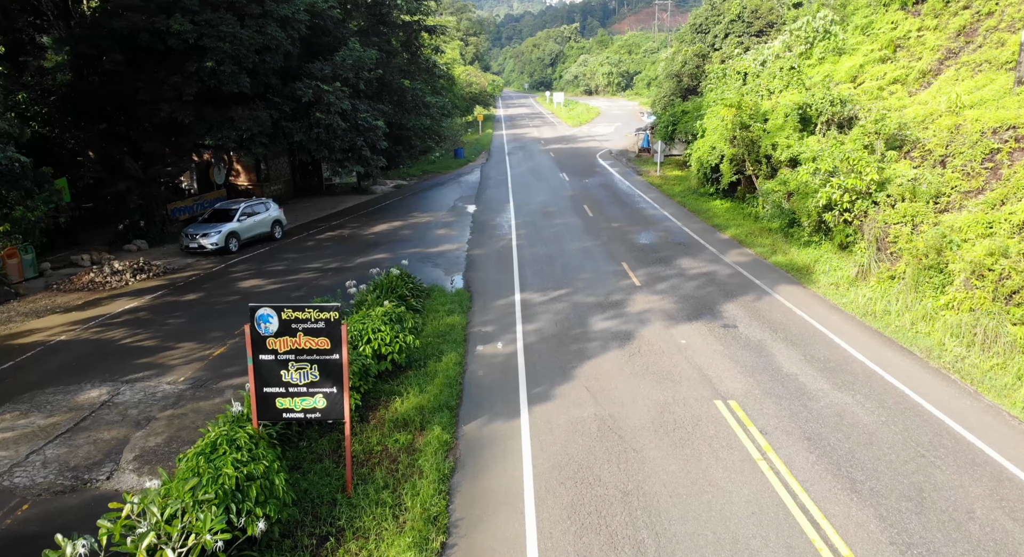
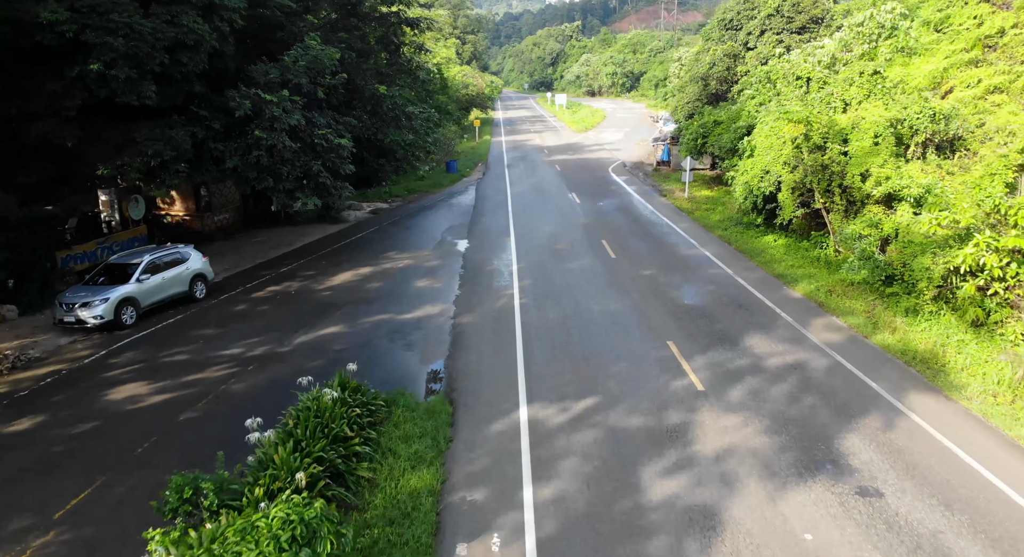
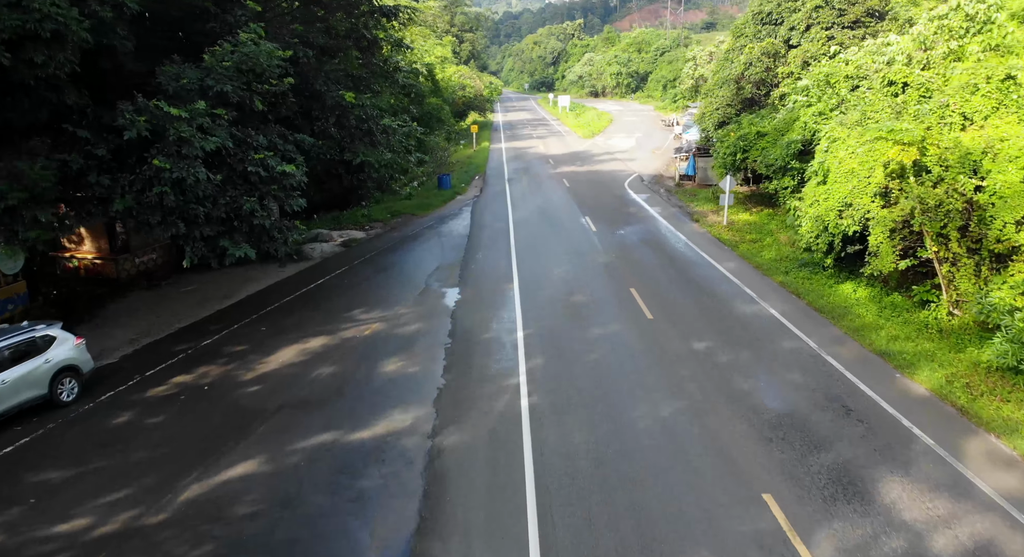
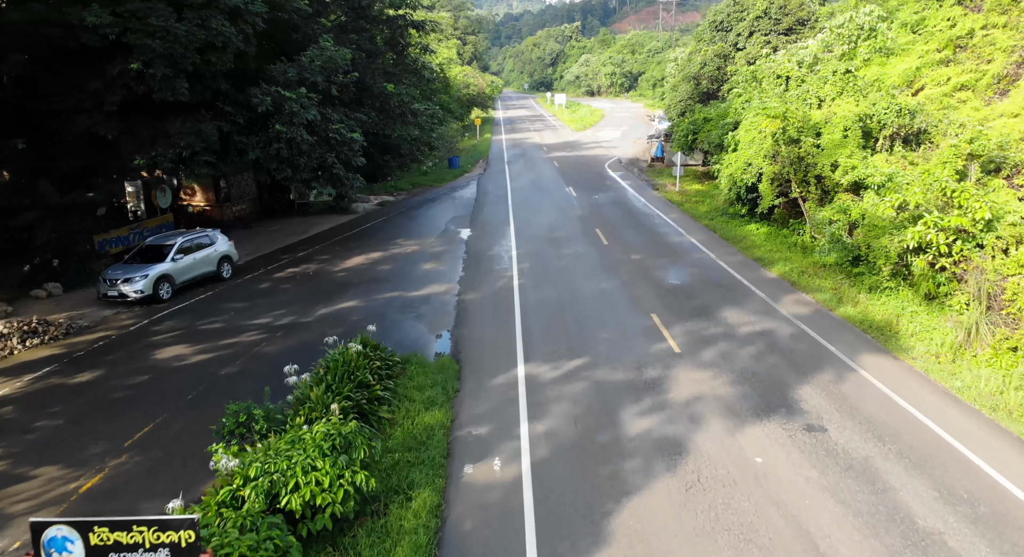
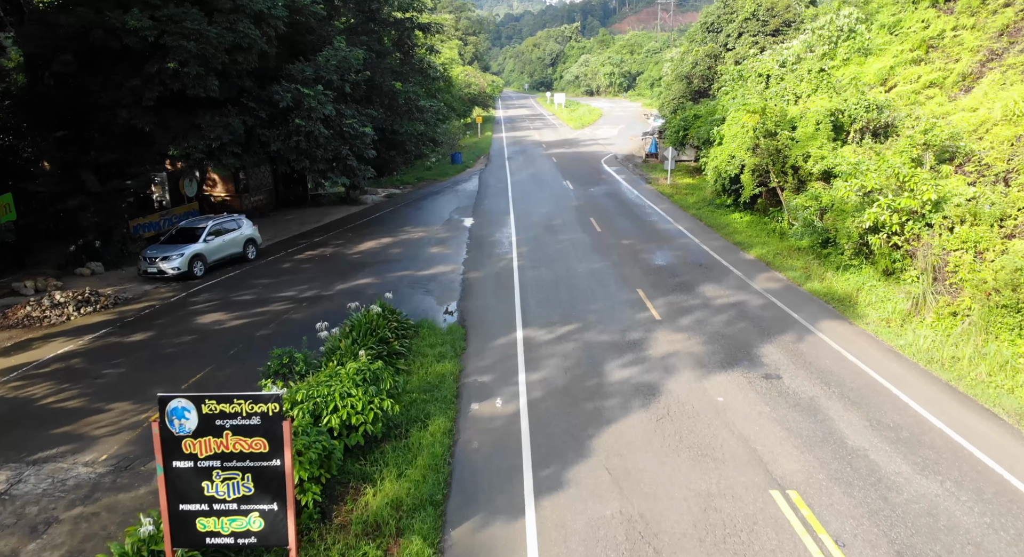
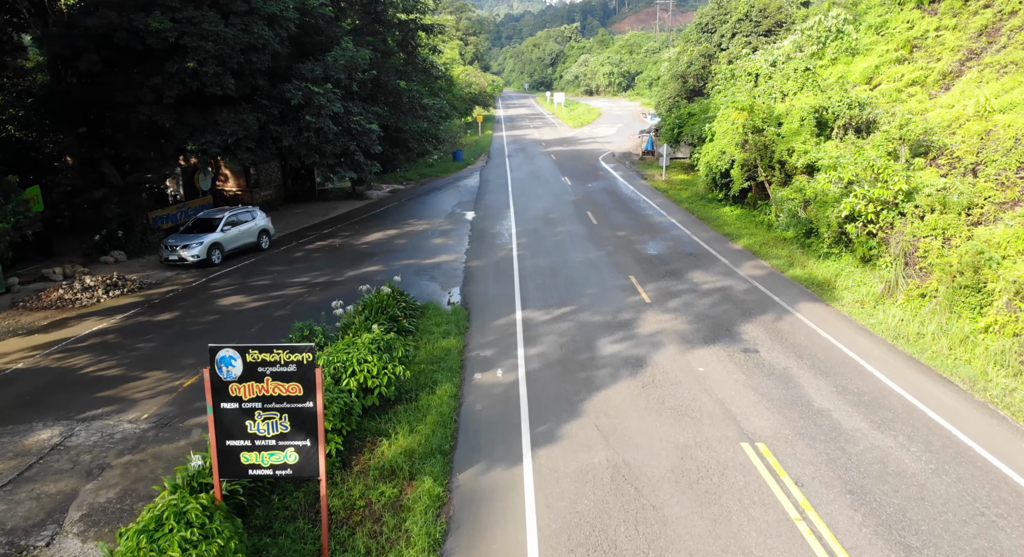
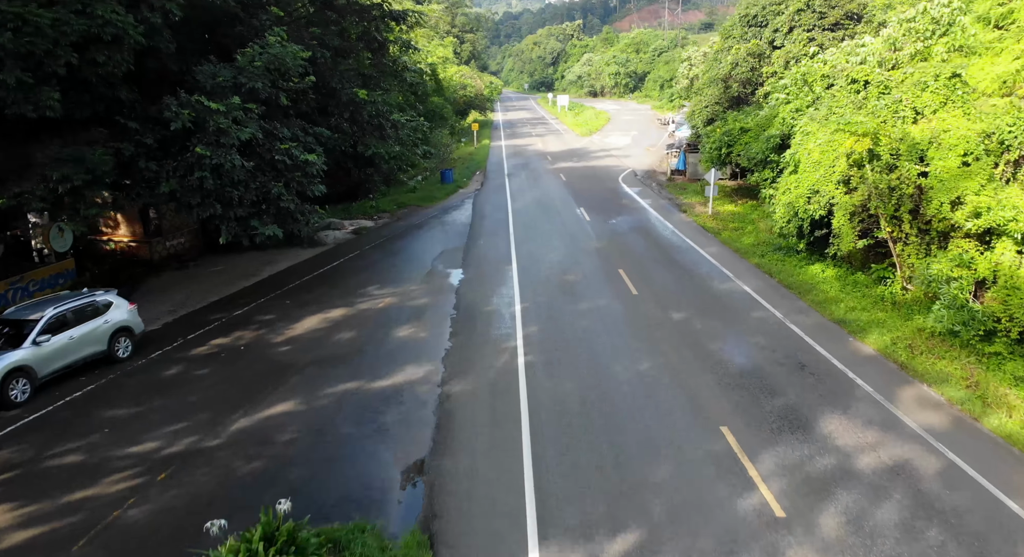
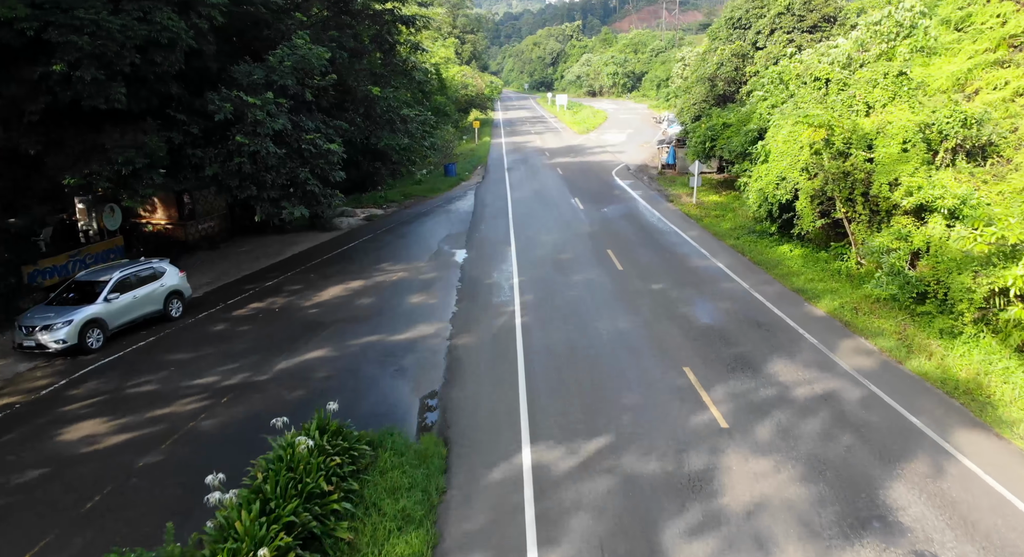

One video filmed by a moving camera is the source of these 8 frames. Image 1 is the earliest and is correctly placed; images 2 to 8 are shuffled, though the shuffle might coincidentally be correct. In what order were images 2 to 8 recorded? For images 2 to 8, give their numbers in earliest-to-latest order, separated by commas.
6, 5, 4, 2, 8, 7, 3
